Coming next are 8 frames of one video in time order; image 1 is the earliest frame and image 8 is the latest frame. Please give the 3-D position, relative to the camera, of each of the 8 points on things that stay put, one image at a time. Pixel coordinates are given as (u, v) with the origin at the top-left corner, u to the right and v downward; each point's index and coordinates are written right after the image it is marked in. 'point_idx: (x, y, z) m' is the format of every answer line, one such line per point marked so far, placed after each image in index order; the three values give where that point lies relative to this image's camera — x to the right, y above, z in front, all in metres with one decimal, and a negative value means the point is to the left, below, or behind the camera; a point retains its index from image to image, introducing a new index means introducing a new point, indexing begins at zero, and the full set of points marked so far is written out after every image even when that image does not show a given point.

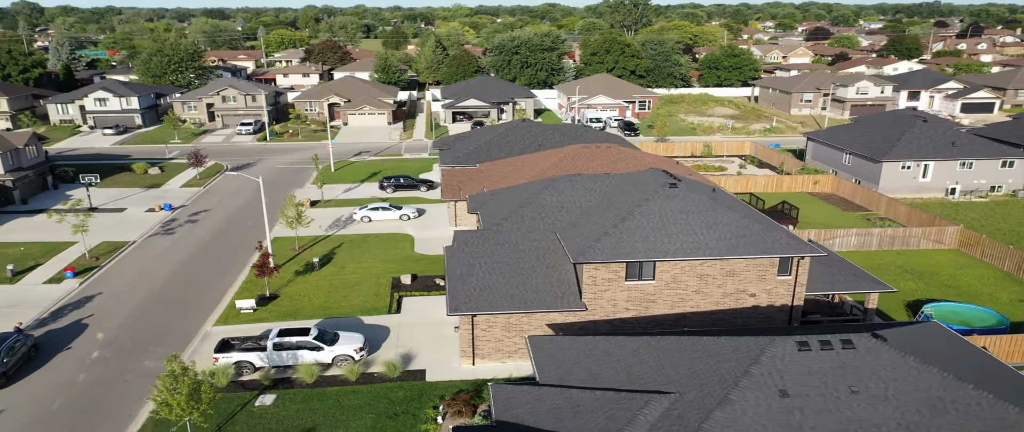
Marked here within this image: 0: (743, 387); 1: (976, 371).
0: (+4.2, -3.2, +15.7) m
1: (+9.3, -3.2, +17.0) m
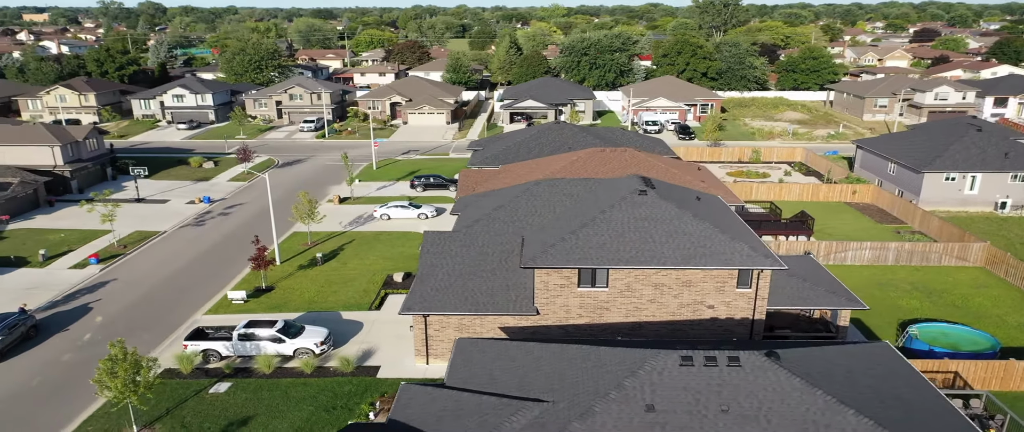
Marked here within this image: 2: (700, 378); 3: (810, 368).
0: (+1.8, -3.4, +15.5) m
1: (+6.9, -3.5, +16.2) m
2: (+3.4, -3.0, +15.9) m
3: (+5.7, -3.0, +16.6) m
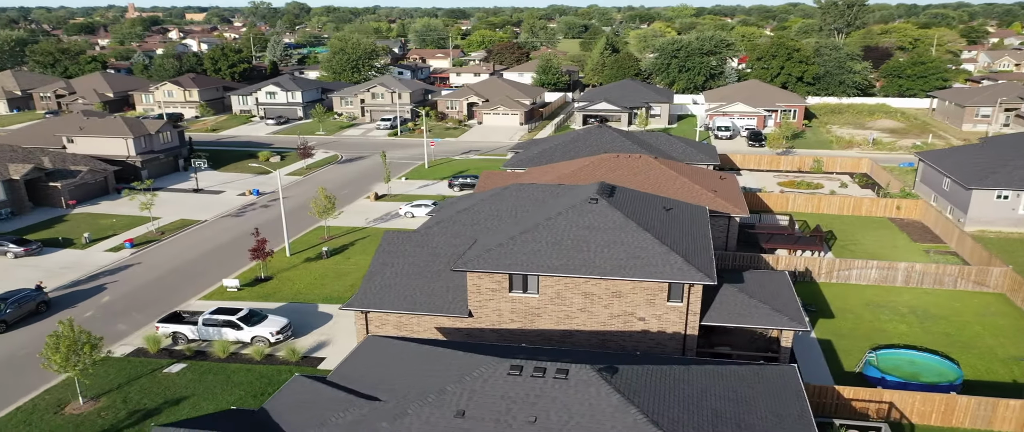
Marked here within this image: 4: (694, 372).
0: (-1.6, -3.5, +15.9) m
1: (+3.6, -3.8, +15.7) m
2: (+0.1, -3.2, +16.0) m
3: (+2.5, -3.3, +16.3) m
4: (+3.8, -3.3, +17.9) m
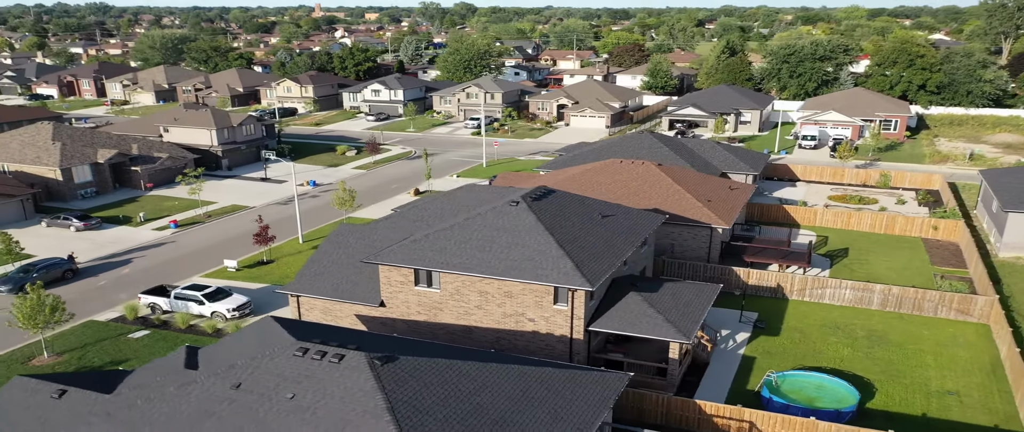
0: (-6.2, -3.3, +17.7) m
1: (-1.1, -3.9, +16.6) m
2: (-4.5, -3.1, +17.4) m
3: (-2.1, -3.3, +17.4) m
4: (-0.5, -3.4, +18.7) m
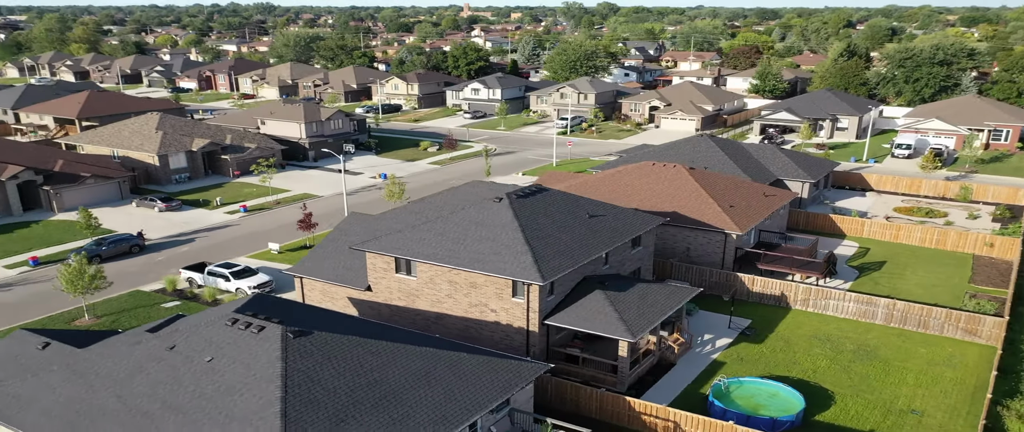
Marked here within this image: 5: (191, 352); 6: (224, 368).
0: (-8.4, -2.9, +20.1) m
1: (-3.6, -3.7, +18.2) m
2: (-6.7, -2.8, +19.6) m
3: (-4.4, -3.0, +19.1) m
4: (-2.6, -3.2, +20.1) m
5: (-7.3, -3.1, +19.2) m
6: (-6.3, -3.3, +18.4) m
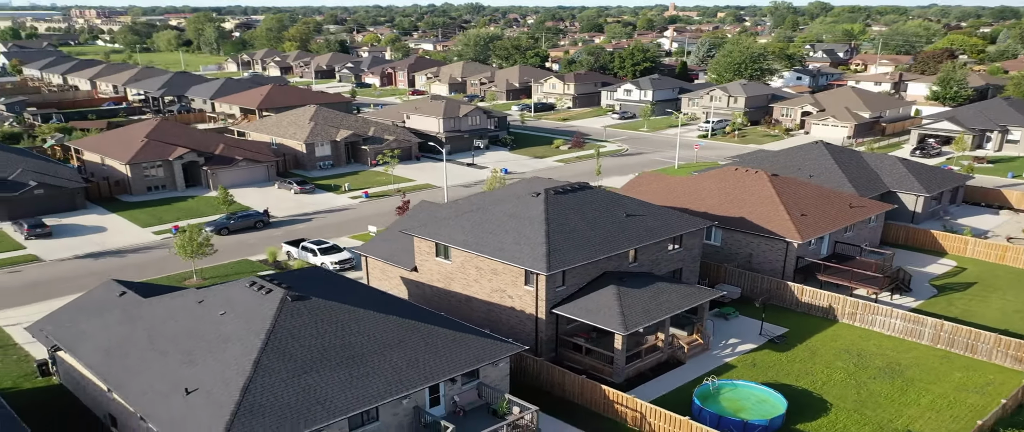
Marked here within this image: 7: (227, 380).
0: (-9.0, -2.2, +24.0) m
1: (-4.8, -3.2, +21.0) m
2: (-7.5, -2.2, +23.1) m
3: (-5.3, -2.6, +22.1) m
4: (-3.3, -2.8, +22.7) m
5: (-8.2, -2.4, +22.9) m
6: (-7.4, -2.7, +21.9) m
7: (-6.6, -3.8, +19.5) m
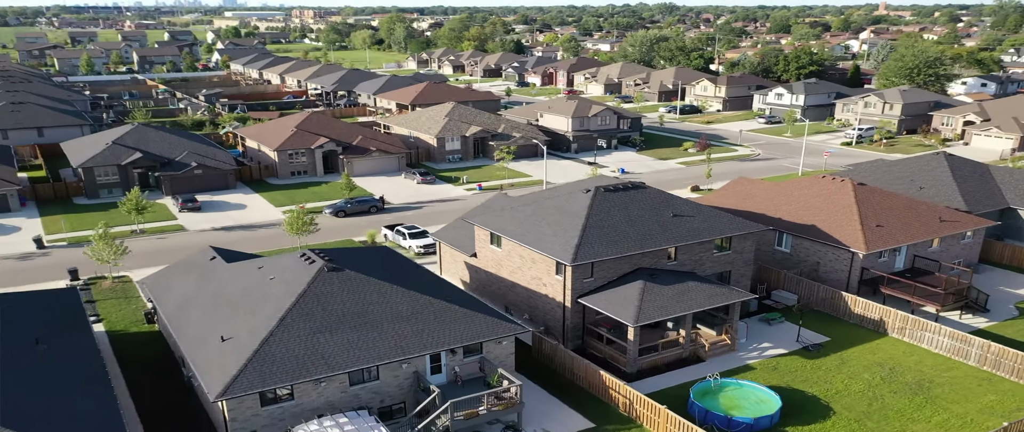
0: (-8.3, -1.5, +27.9) m
1: (-5.0, -2.7, +24.1) m
2: (-7.1, -1.5, +26.7) m
3: (-5.2, -2.0, +25.3) m
4: (-3.2, -2.4, +25.4) m
5: (-7.8, -1.8, +26.7) m
6: (-7.3, -2.1, +25.5) m
7: (-7.1, -3.2, +23.1) m
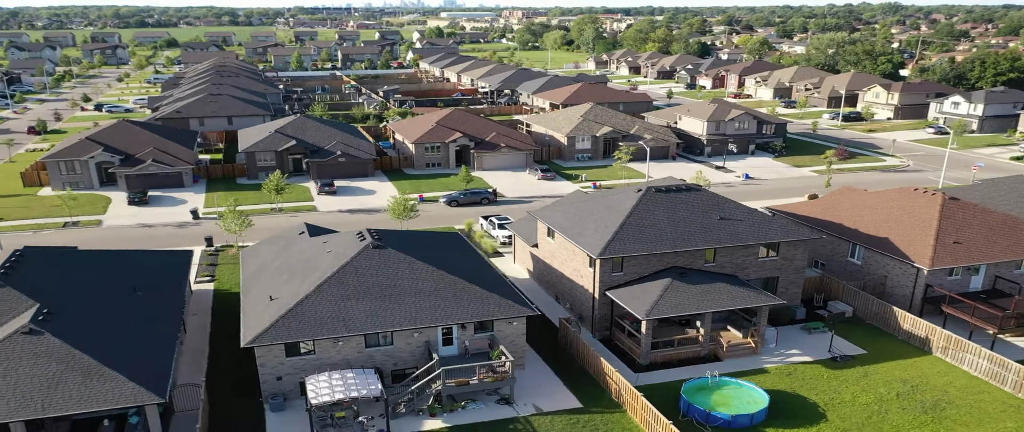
0: (-6.9, -0.8, +31.9) m
1: (-4.7, -2.2, +27.5) m
2: (-6.0, -0.9, +30.5) m
3: (-4.5, -1.5, +28.6) m
4: (-2.6, -2.0, +28.3) m
5: (-6.7, -1.1, +30.6) m
6: (-6.5, -1.4, +29.4) m
7: (-6.9, -2.5, +26.9) m
